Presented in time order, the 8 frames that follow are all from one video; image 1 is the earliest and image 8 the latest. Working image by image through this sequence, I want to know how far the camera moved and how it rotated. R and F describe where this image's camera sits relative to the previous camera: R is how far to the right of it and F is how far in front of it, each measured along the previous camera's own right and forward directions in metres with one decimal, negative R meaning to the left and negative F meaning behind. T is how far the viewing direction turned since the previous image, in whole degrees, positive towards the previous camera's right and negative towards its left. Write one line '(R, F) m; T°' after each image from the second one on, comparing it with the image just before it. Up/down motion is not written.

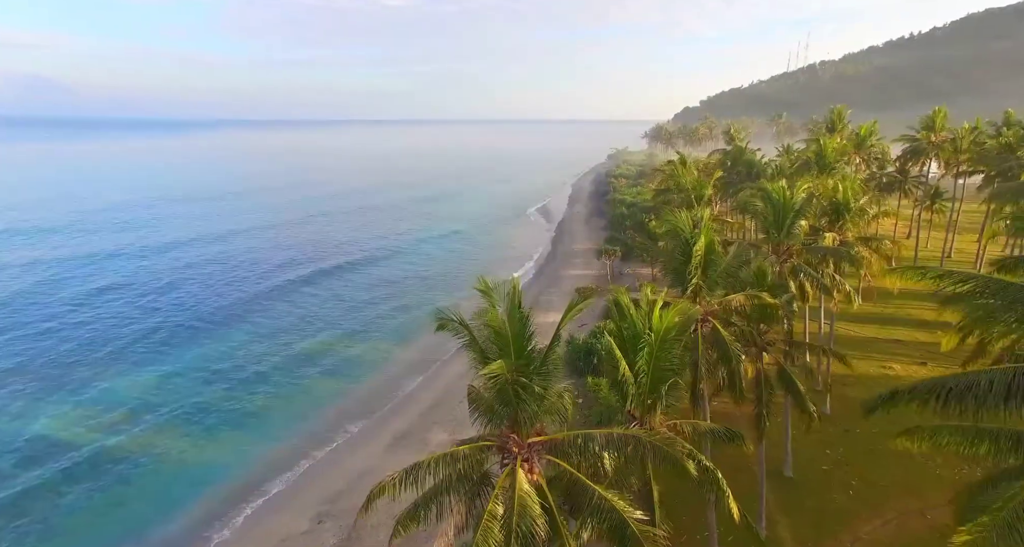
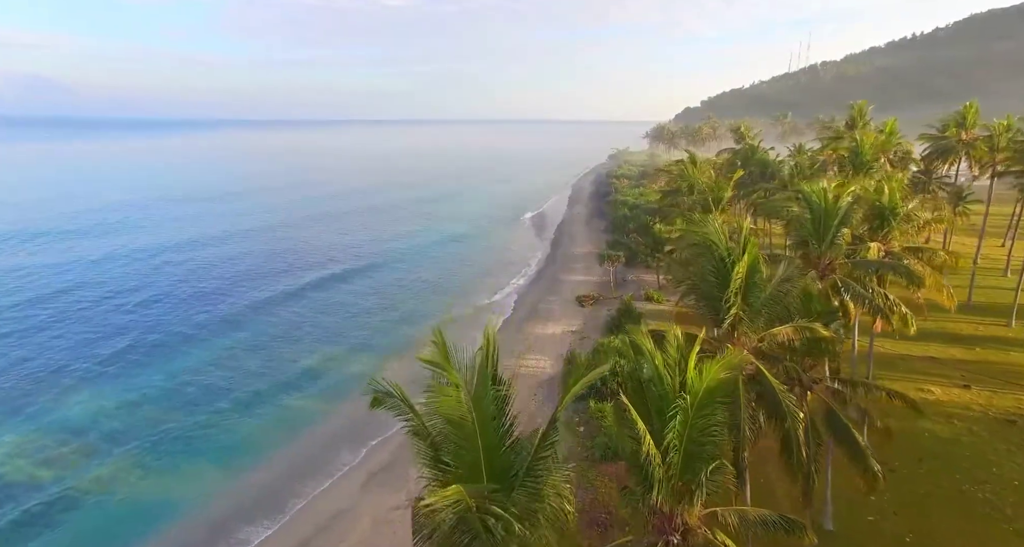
(+0.3, +3.0) m; 0°
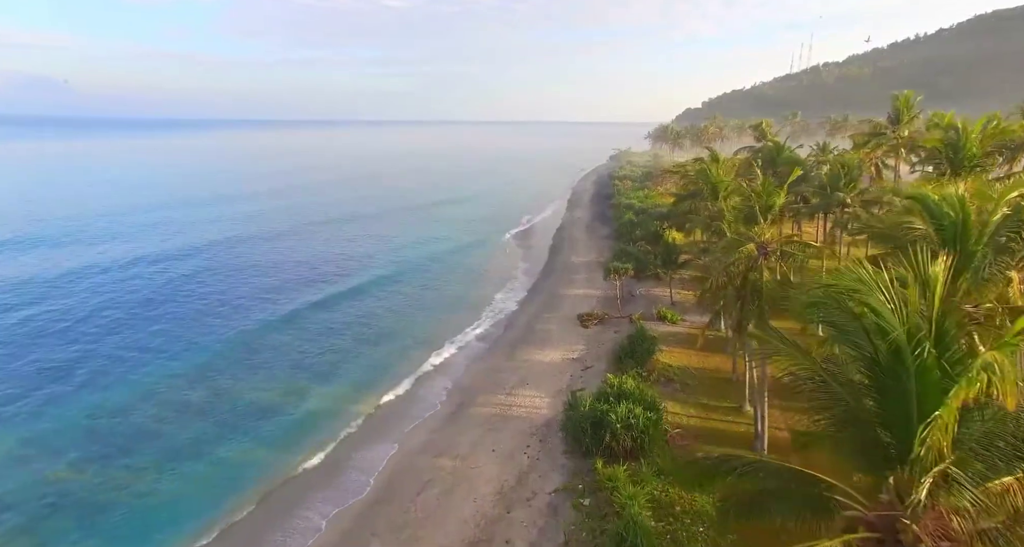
(+0.5, +5.3) m; 0°
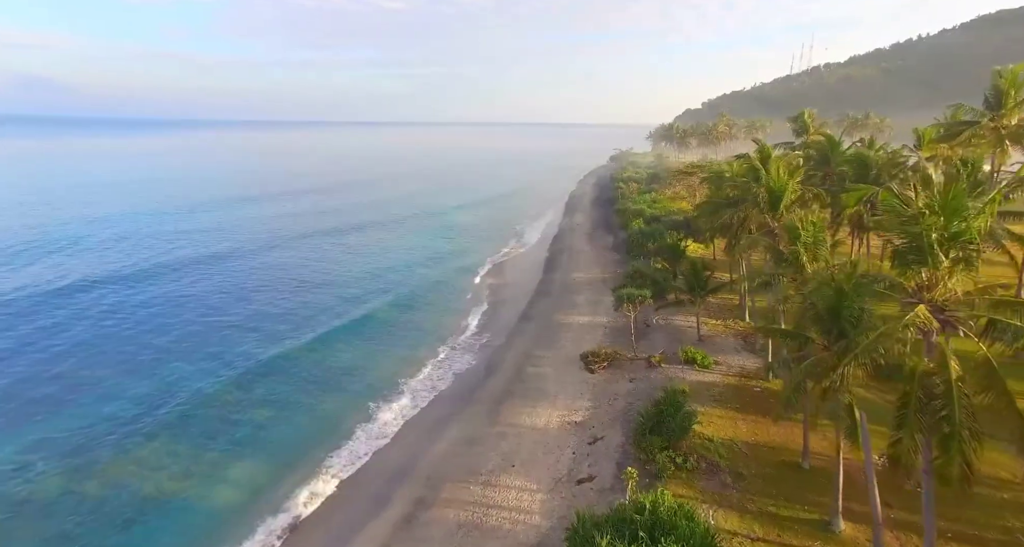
(+0.7, +8.1) m; 0°
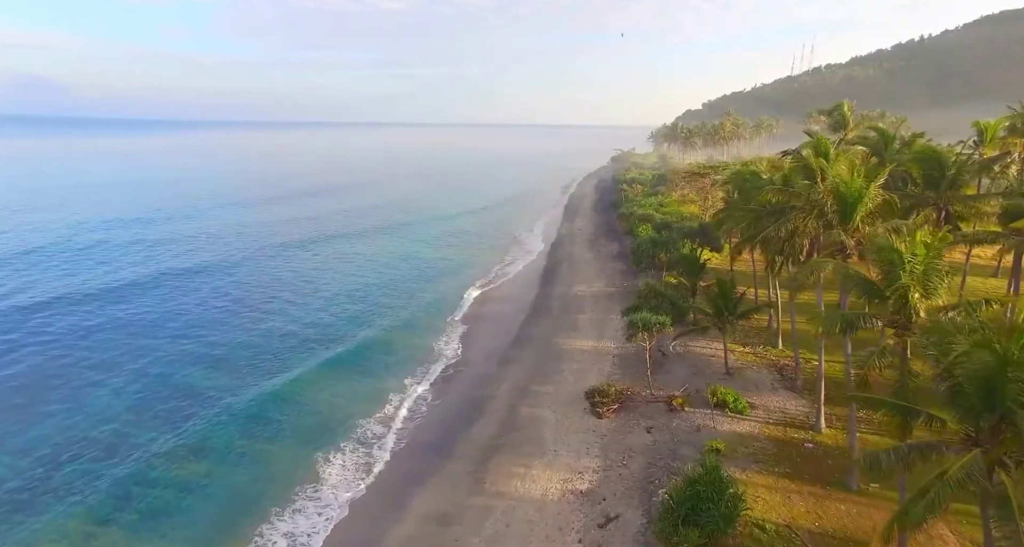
(+0.4, +5.1) m; 0°
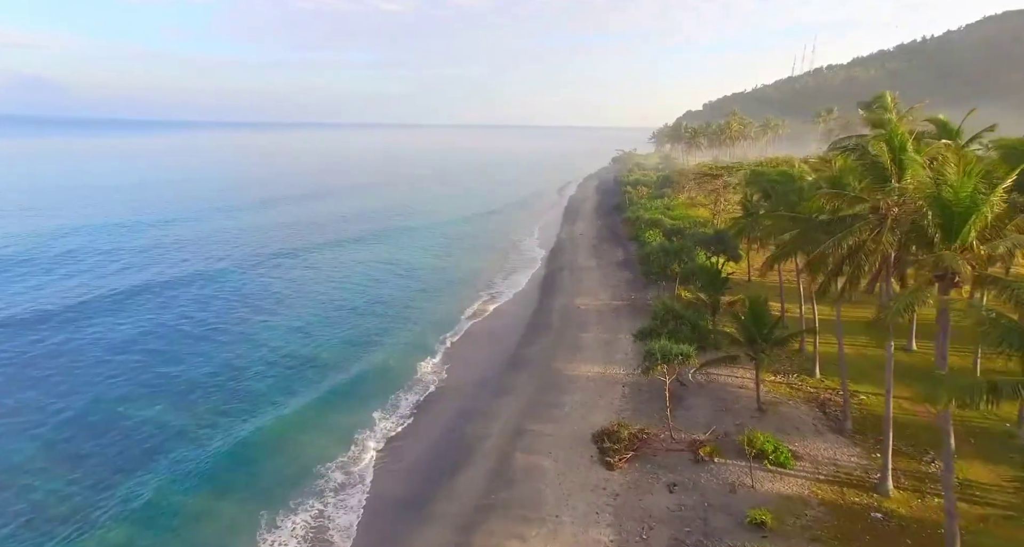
(+0.2, +4.0) m; 0°
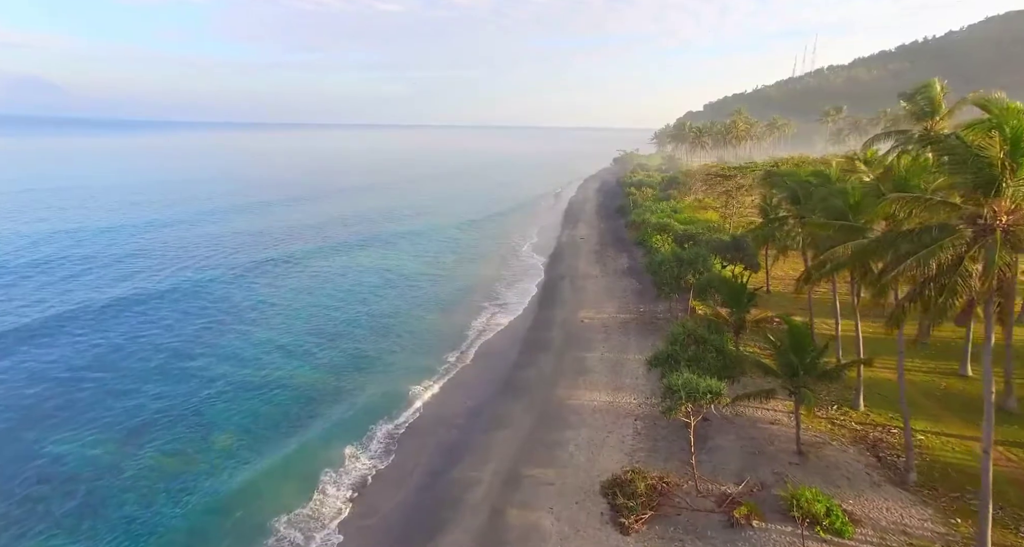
(+0.2, +3.5) m; 0°
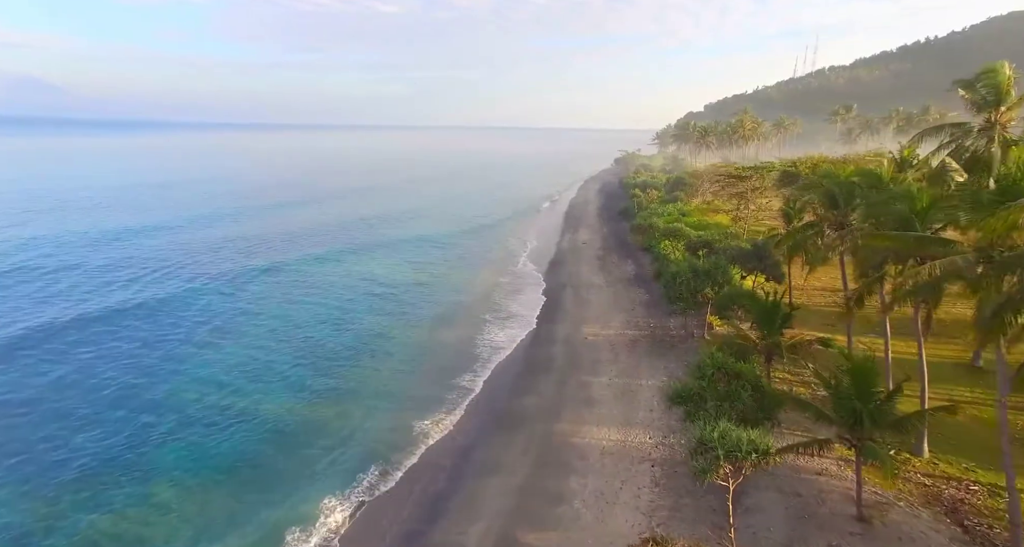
(+0.2, +3.6) m; 0°
